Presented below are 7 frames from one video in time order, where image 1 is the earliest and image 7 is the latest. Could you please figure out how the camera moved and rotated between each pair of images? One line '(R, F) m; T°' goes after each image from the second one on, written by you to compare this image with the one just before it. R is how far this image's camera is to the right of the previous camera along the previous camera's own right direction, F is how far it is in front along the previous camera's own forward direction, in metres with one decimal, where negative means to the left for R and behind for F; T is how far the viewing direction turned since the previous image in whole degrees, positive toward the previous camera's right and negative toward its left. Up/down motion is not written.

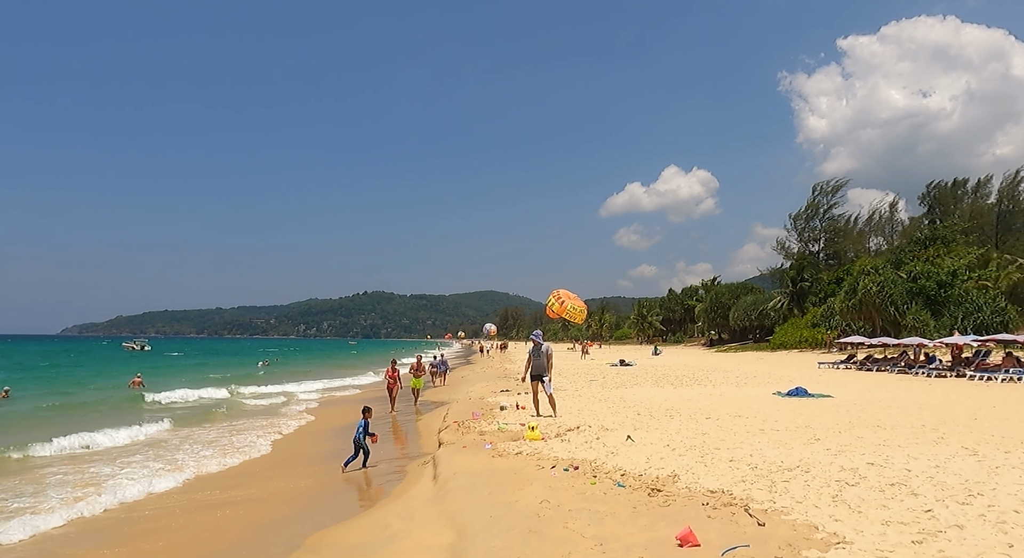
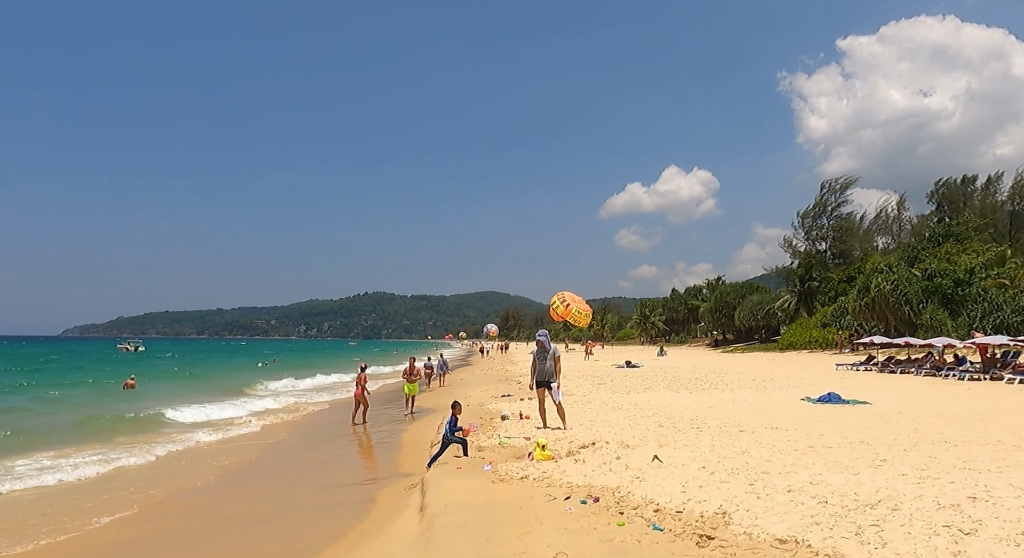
(0.0, +1.6) m; 0°
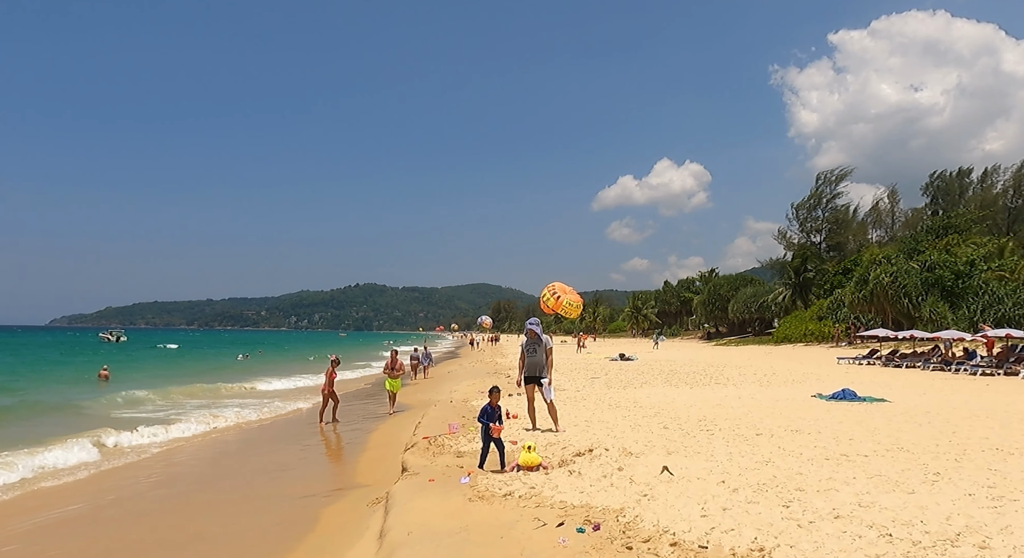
(+0.1, +1.4) m; +1°
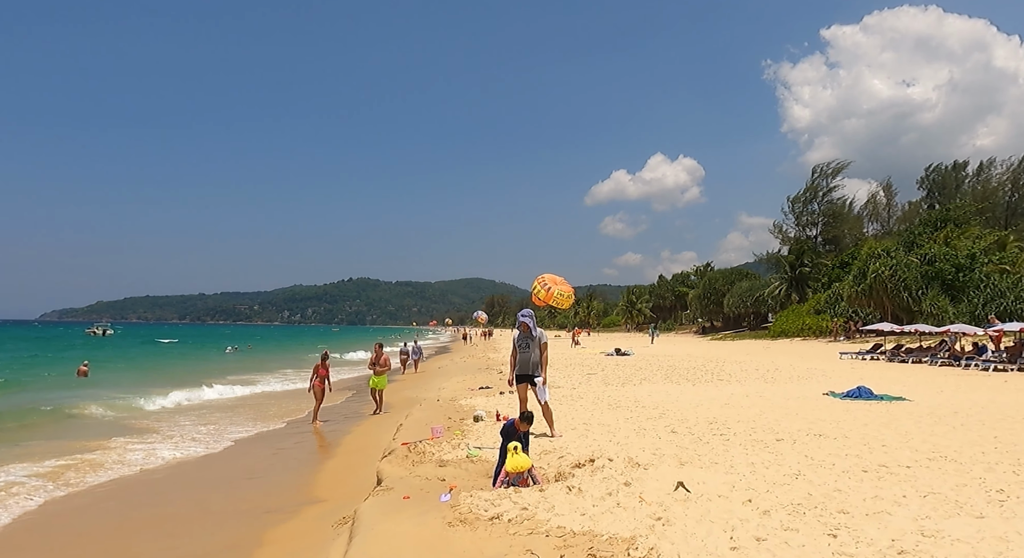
(0.0, +1.1) m; +1°
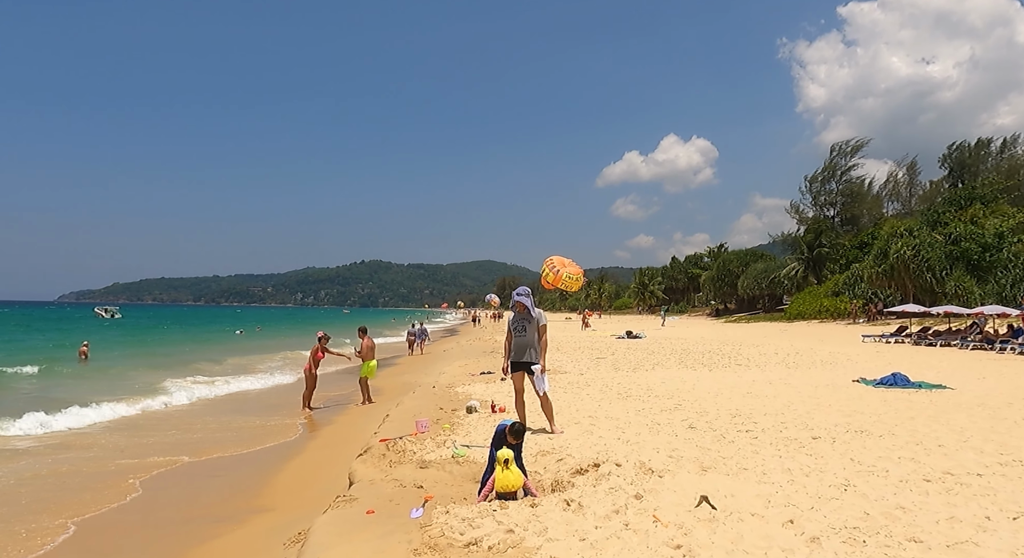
(+0.2, +1.1) m; -1°
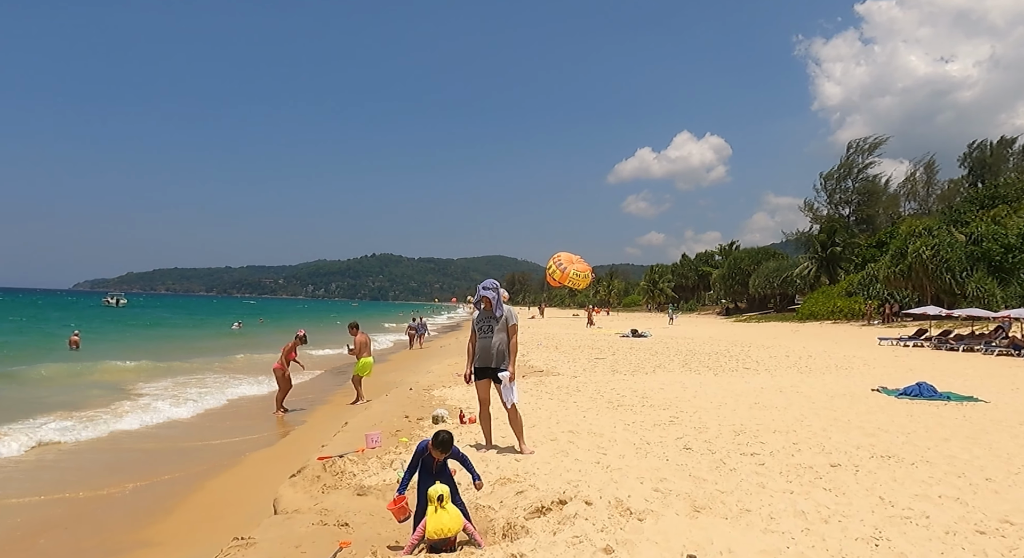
(+0.4, +1.1) m; -1°
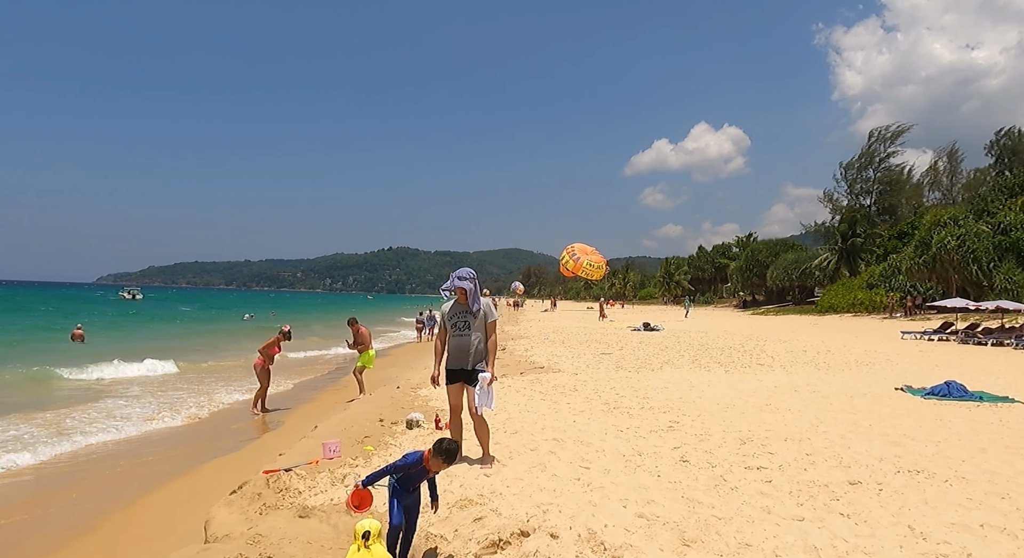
(+0.4, +0.8) m; -1°
